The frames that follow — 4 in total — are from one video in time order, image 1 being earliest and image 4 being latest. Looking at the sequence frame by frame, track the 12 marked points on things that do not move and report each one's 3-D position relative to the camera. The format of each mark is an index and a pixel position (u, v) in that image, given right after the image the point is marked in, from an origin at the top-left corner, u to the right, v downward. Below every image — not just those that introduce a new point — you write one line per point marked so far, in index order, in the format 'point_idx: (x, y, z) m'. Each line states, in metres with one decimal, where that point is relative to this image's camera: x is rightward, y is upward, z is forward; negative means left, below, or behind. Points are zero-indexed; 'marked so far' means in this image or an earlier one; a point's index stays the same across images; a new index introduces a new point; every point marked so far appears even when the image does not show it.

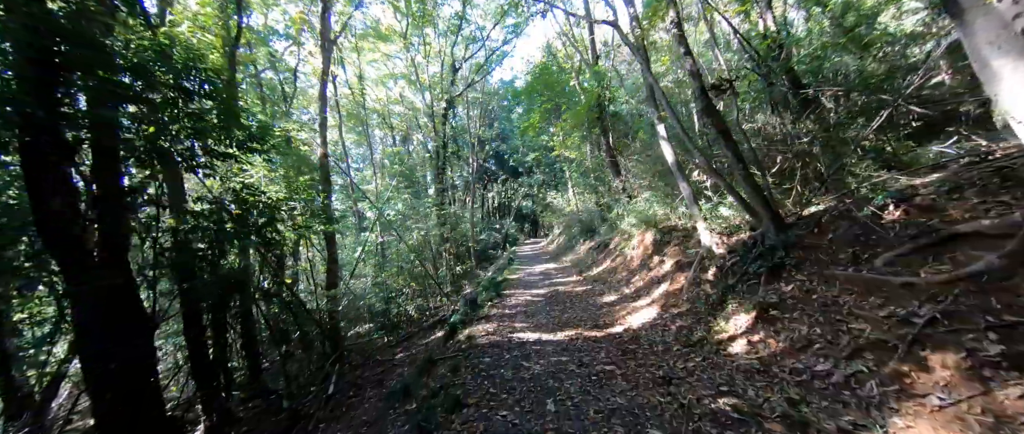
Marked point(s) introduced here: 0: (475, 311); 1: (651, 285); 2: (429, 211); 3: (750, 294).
0: (-1.0, -2.7, +10.2) m
1: (+3.2, -1.6, +8.2) m
2: (-4.5, +0.3, +19.5) m
3: (+3.3, -1.1, +5.0) m
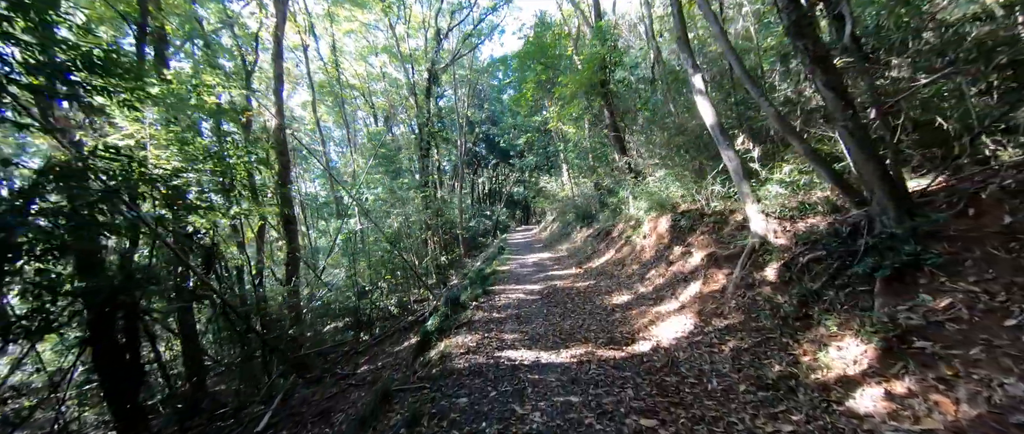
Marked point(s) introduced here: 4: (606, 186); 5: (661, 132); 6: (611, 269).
0: (-1.3, -2.3, +8.4) m
1: (+3.0, -1.2, +6.6) m
2: (-5.0, +1.1, +17.6) m
3: (+3.2, -0.8, +3.3) m
4: (+4.0, +1.3, +15.5) m
5: (+3.9, +2.2, +9.3) m
6: (+2.7, -1.4, +9.8) m
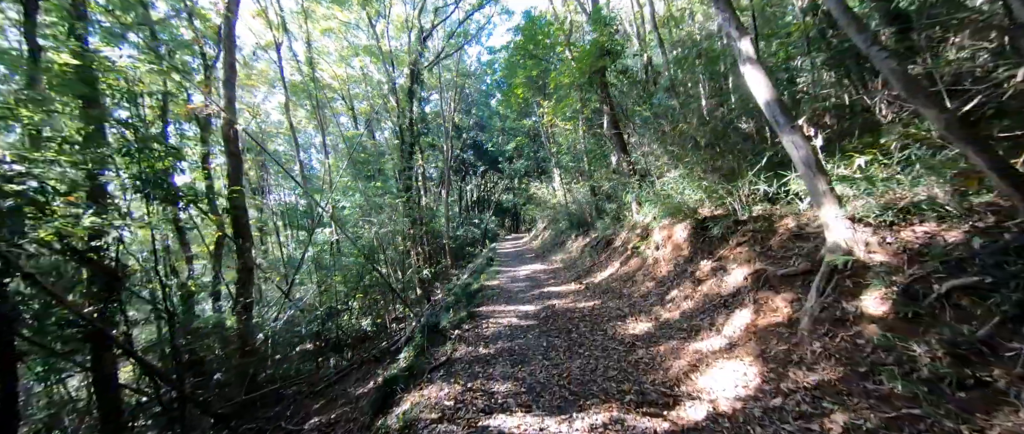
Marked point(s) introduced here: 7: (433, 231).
0: (-1.5, -2.5, +6.9) m
1: (+2.8, -1.3, +5.2) m
2: (-5.5, +0.6, +15.9) m
3: (+3.2, -0.9, +1.9) m
4: (+3.6, +1.0, +14.2) m
5: (+3.6, +2.1, +8.0) m
6: (+2.5, -1.6, +8.4) m
7: (-4.3, -0.8, +19.5) m
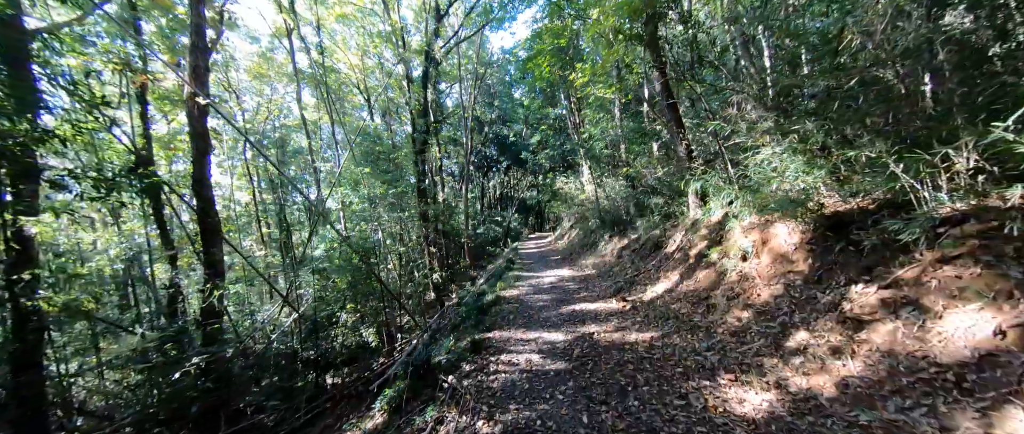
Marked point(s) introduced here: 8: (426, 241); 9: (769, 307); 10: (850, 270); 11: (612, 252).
0: (-1.2, -2.4, +4.6) m
1: (+3.0, -1.3, +2.6) m
2: (-4.6, +0.8, +14.0) m
3: (+3.1, -0.8, -0.6) m
4: (+4.4, +1.1, +11.6) m
5: (+4.0, +2.1, +5.4) m
6: (+2.8, -1.5, +5.9) m
7: (-3.2, -0.6, +17.4) m
8: (-3.7, -1.0, +15.4) m
9: (+3.3, -1.1, +4.6) m
10: (+3.7, -0.6, +4.0) m
11: (+3.6, -1.3, +12.9) m
